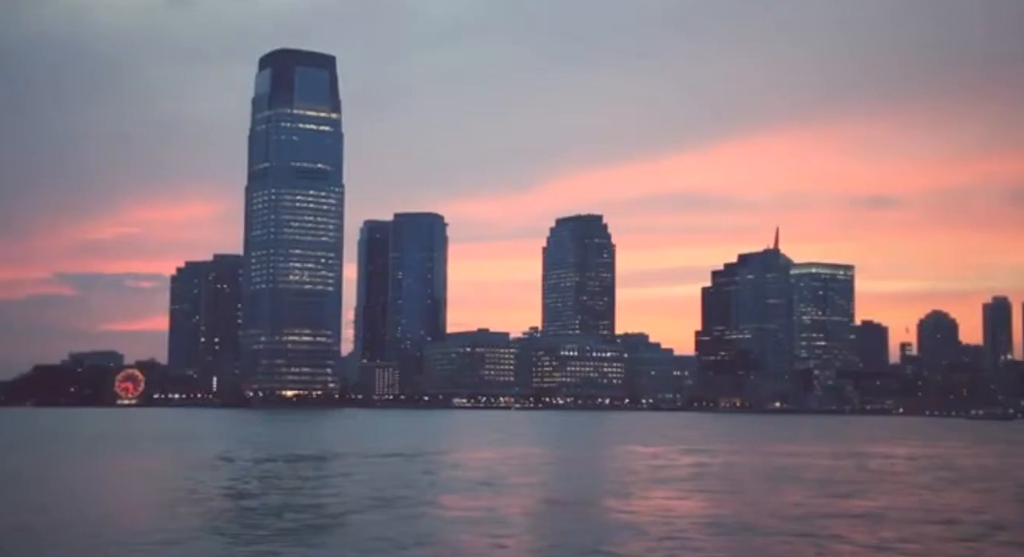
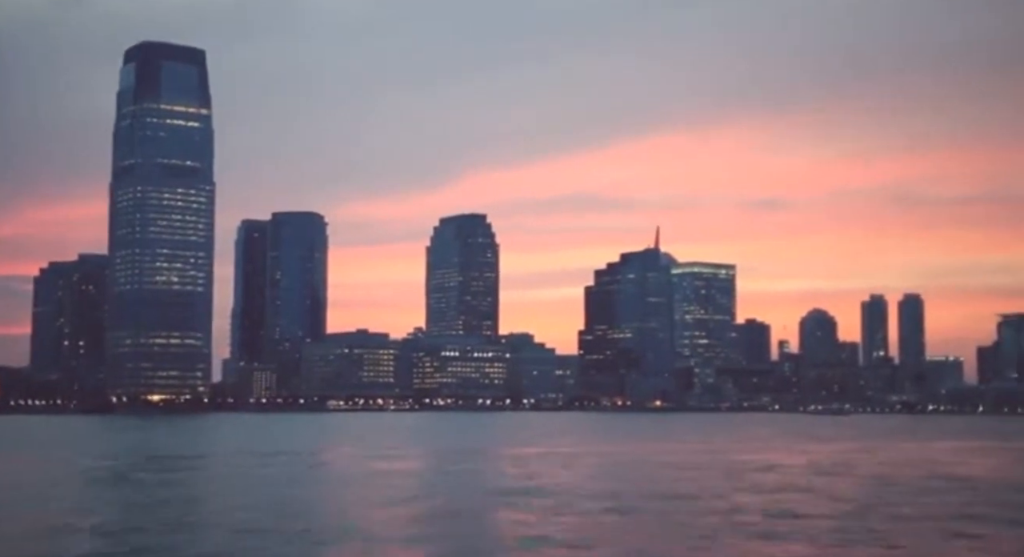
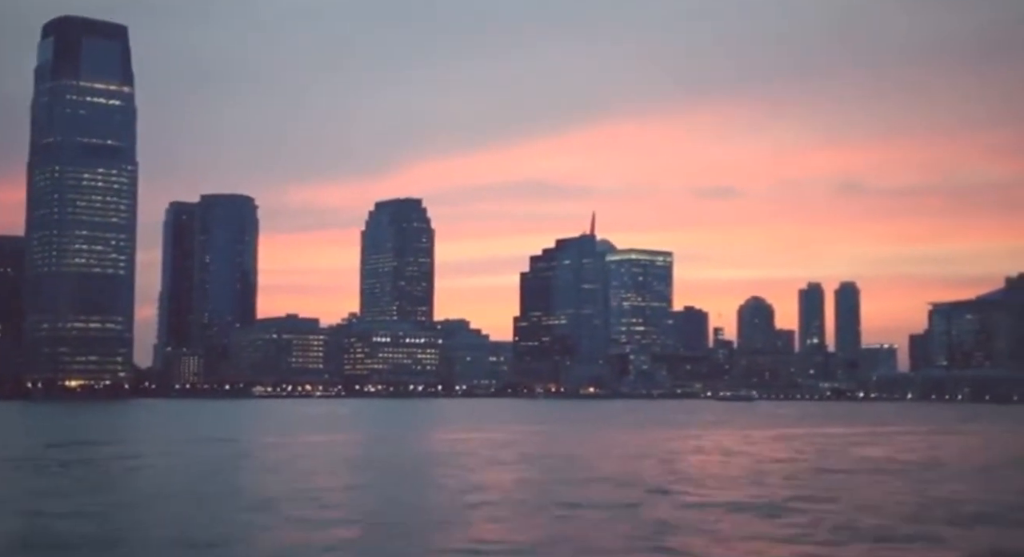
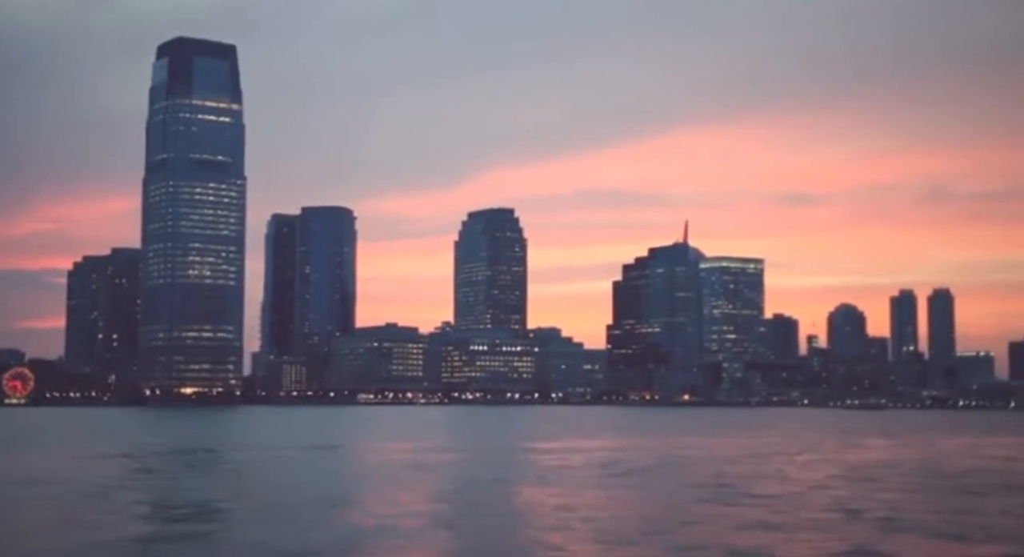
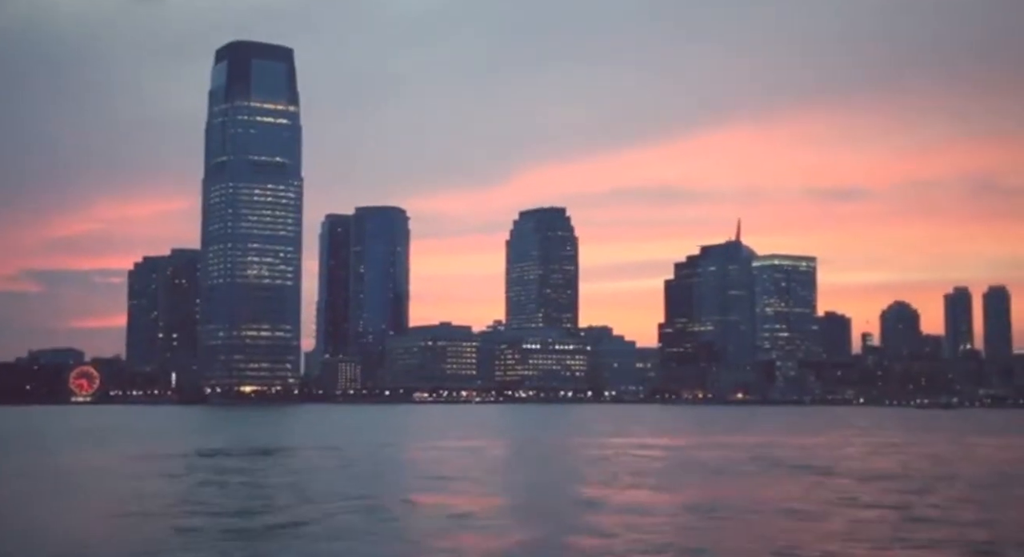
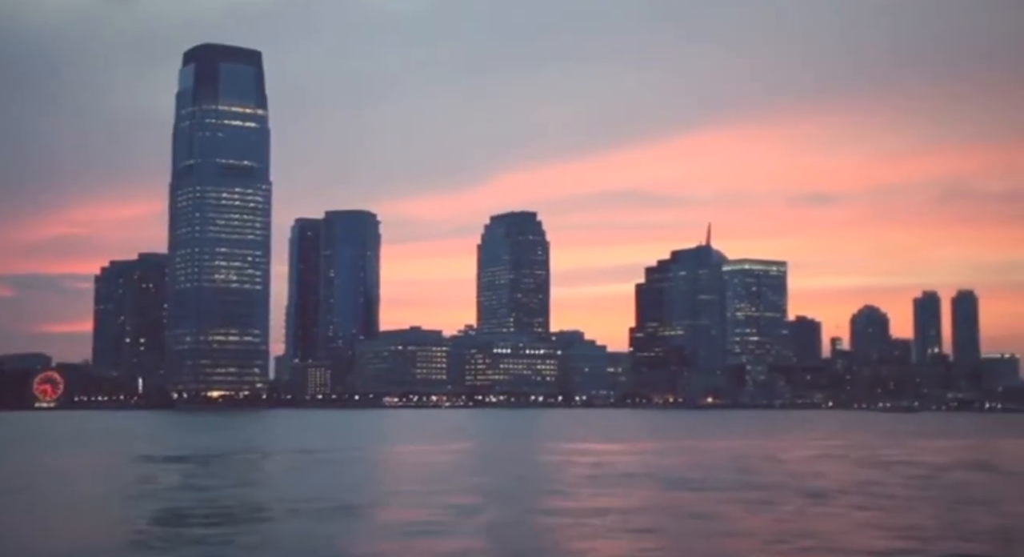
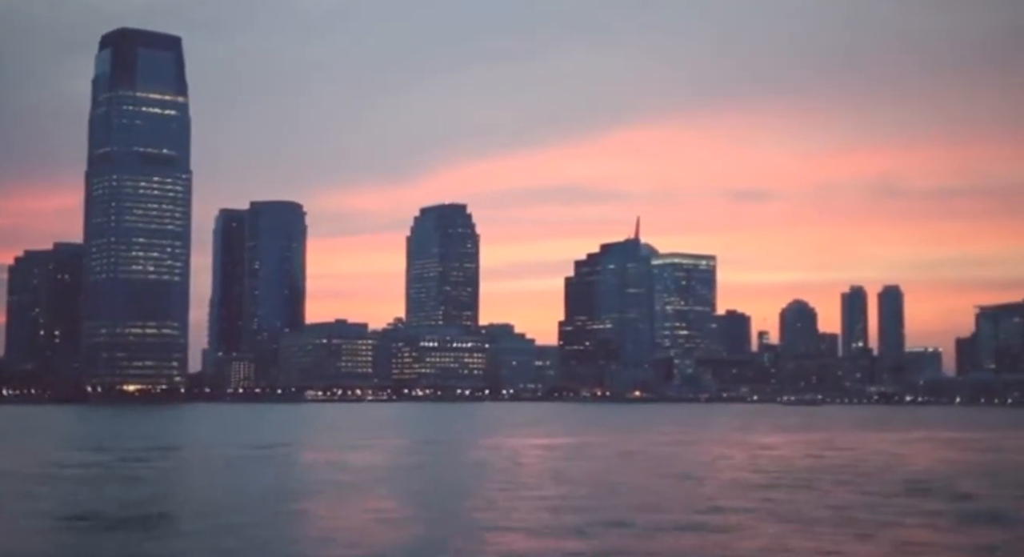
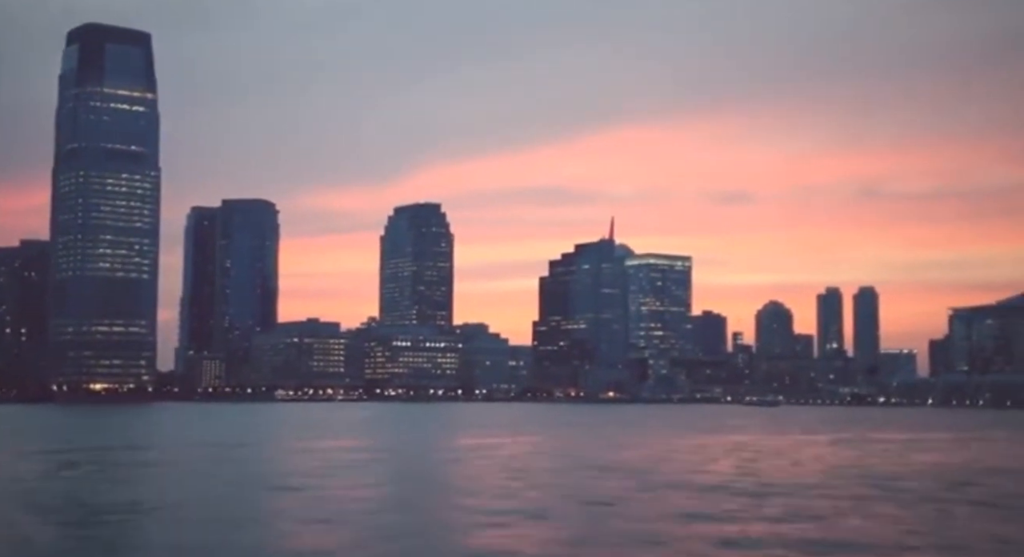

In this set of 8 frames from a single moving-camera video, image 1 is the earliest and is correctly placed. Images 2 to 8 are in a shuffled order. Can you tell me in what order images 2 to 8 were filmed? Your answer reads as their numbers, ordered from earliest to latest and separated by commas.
5, 6, 4, 2, 7, 8, 3
